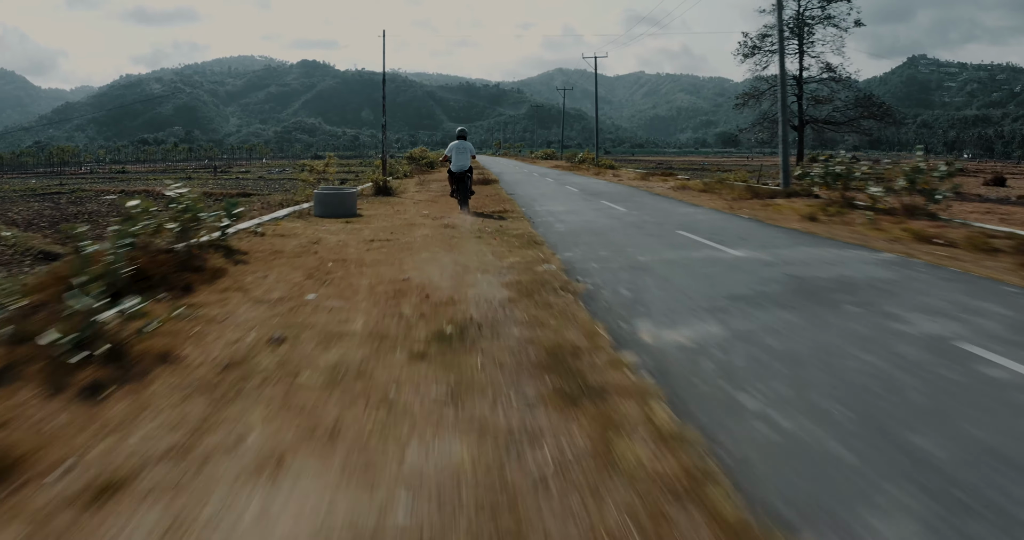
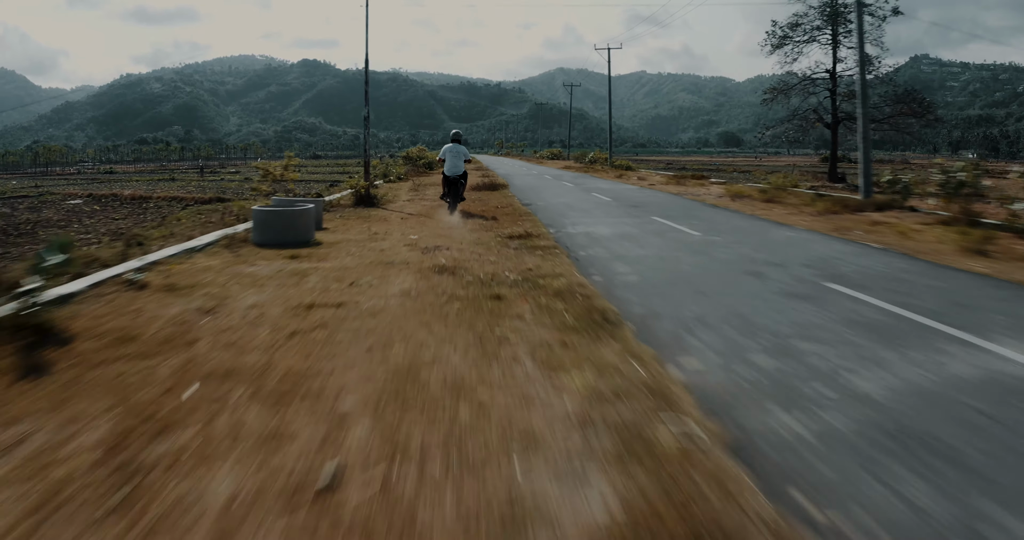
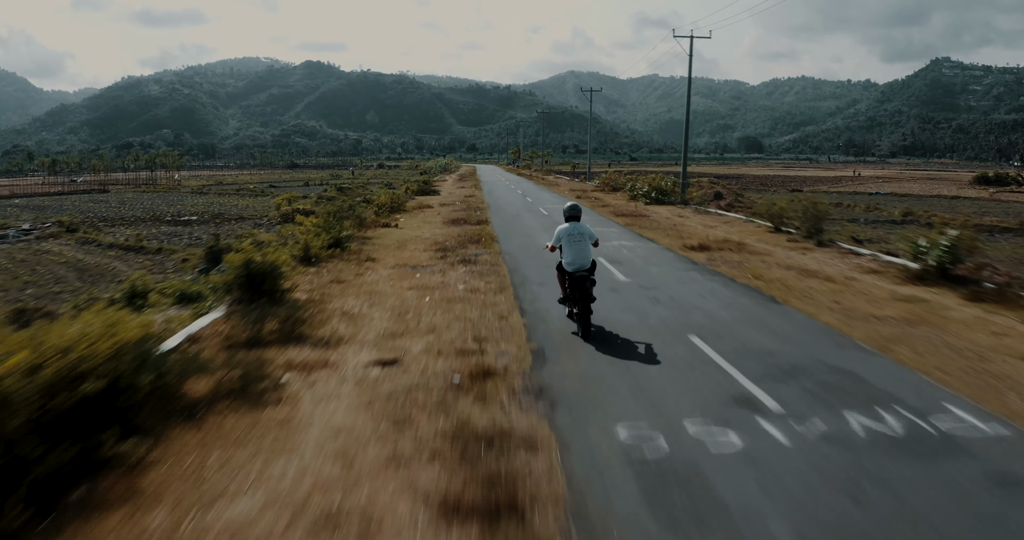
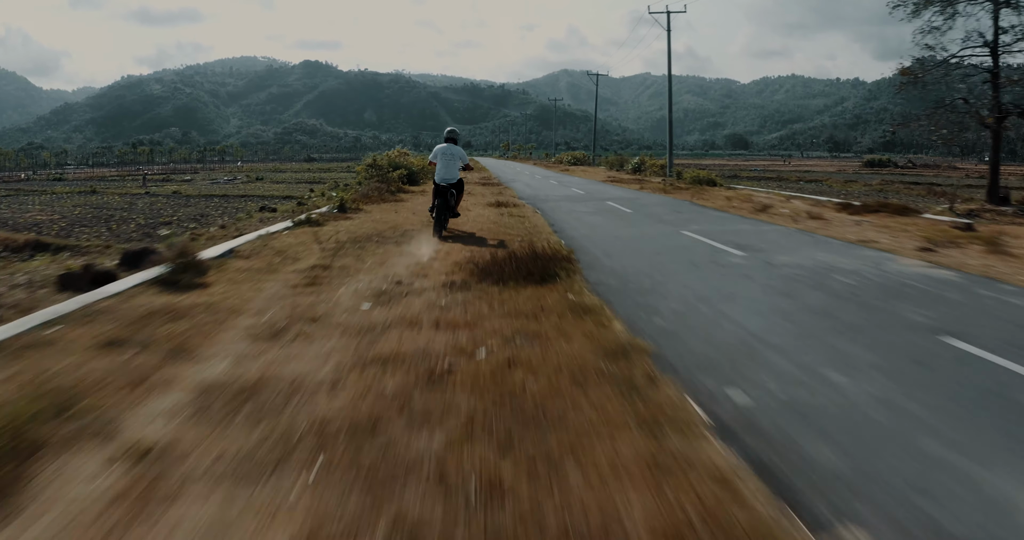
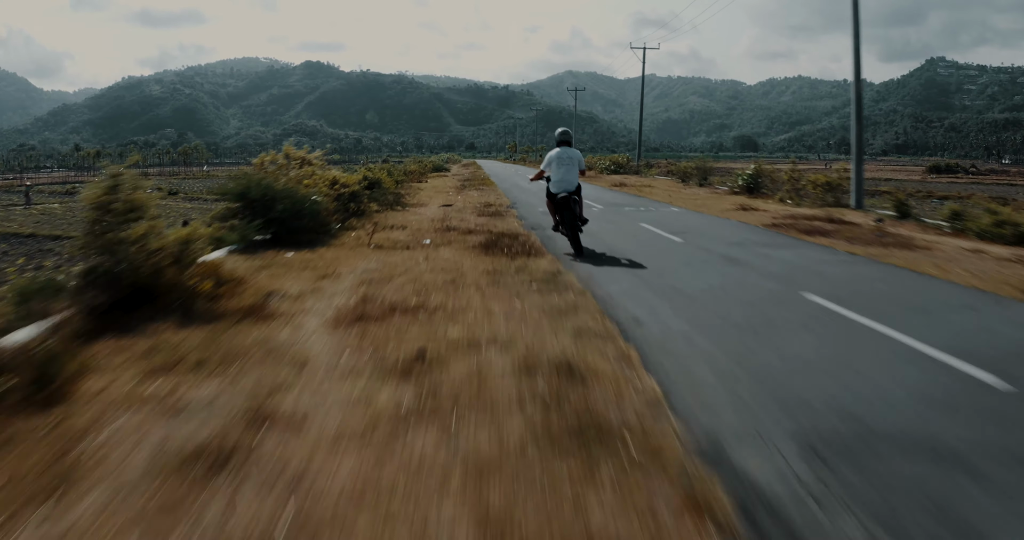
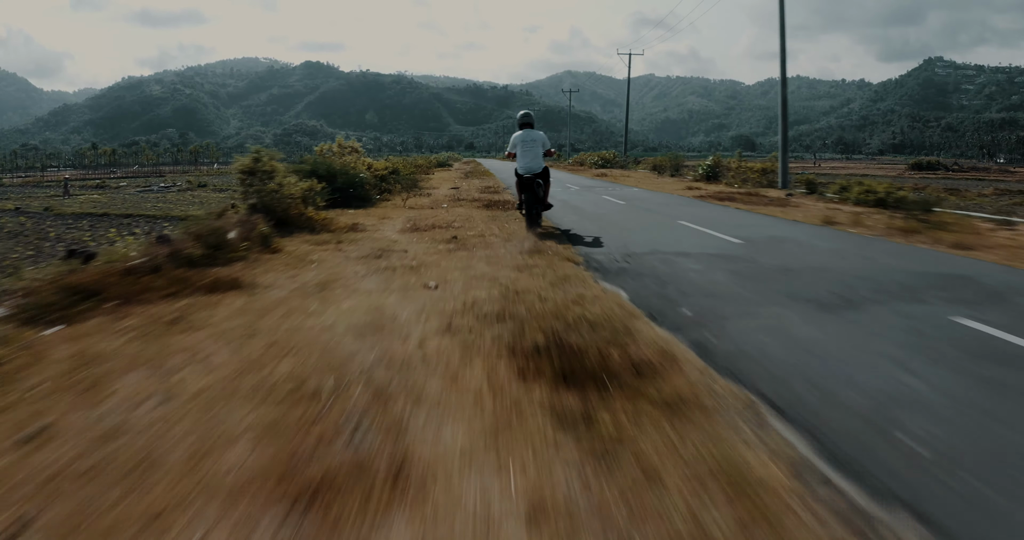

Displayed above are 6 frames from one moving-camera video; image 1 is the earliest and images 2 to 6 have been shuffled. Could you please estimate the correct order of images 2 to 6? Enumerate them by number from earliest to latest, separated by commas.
2, 4, 6, 5, 3
